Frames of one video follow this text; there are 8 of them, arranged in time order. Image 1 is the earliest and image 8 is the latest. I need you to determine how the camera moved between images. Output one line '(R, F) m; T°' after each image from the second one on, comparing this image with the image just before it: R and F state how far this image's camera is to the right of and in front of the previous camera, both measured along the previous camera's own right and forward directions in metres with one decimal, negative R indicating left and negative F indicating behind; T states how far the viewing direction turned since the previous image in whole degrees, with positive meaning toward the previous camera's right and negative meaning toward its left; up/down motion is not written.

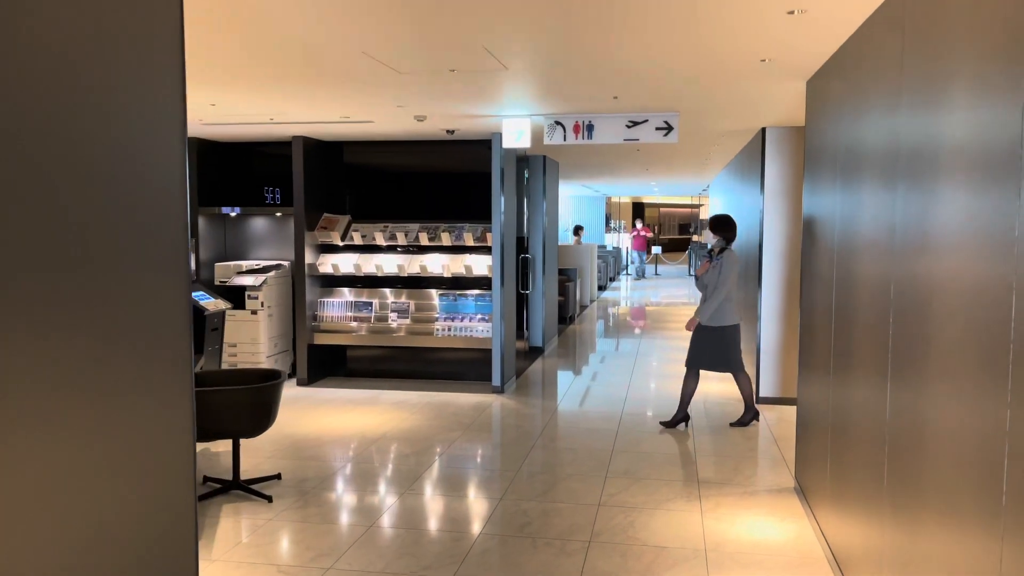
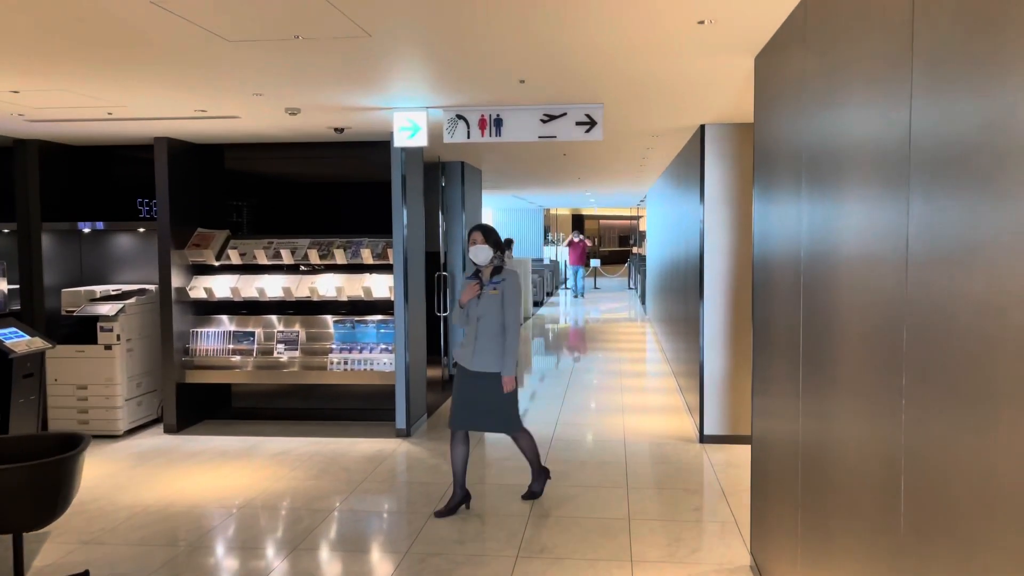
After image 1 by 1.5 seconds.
(+0.3, +0.9) m; +4°
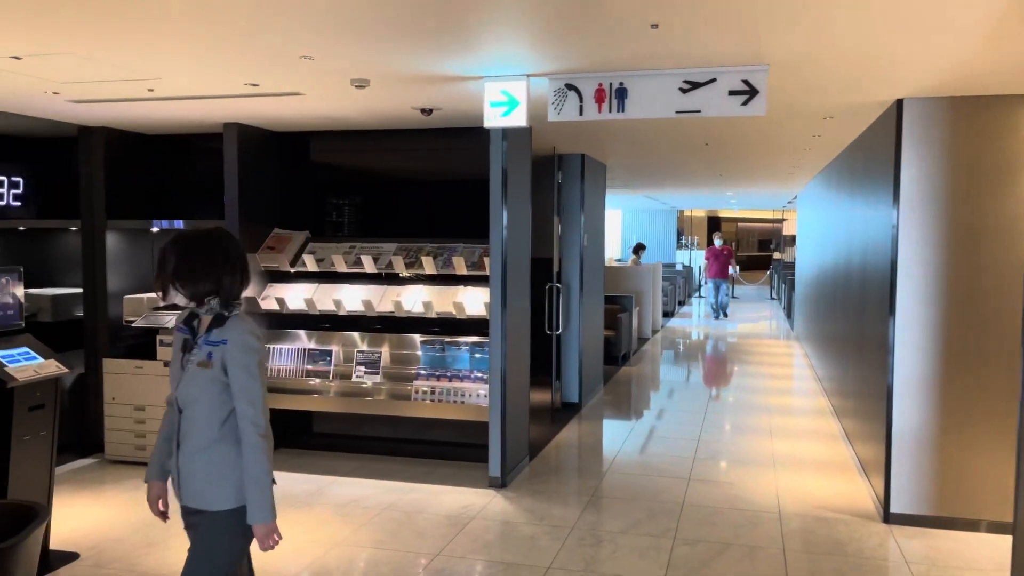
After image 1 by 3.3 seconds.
(0.0, +1.1) m; -9°
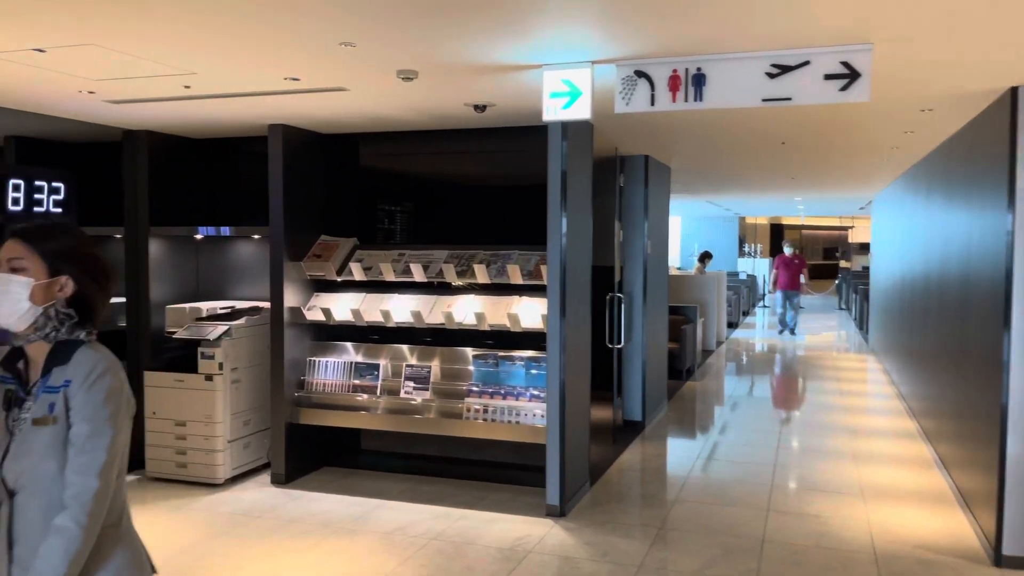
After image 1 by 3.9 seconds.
(0.0, +0.4) m; -4°
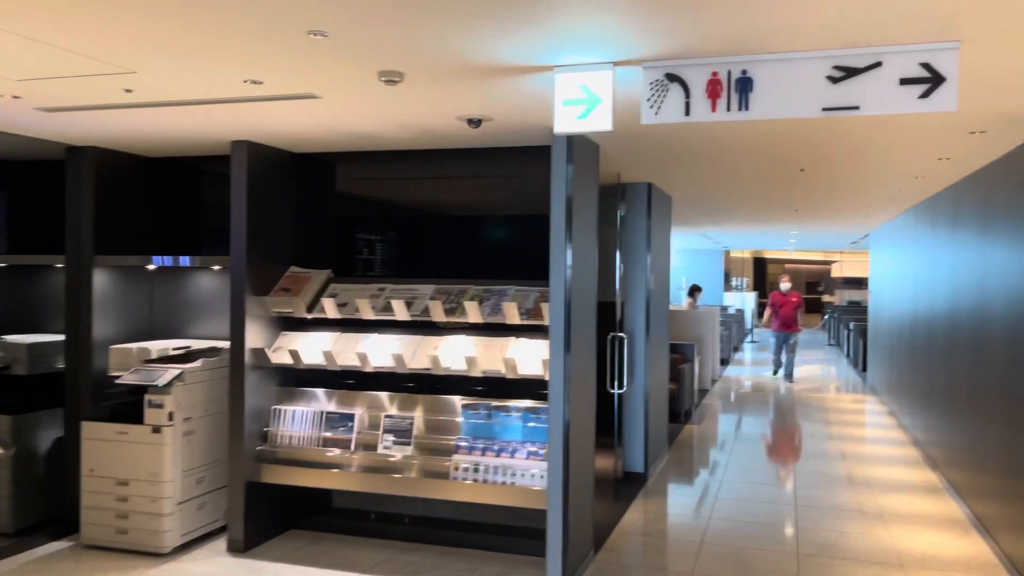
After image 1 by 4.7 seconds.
(-0.1, +0.6) m; +2°
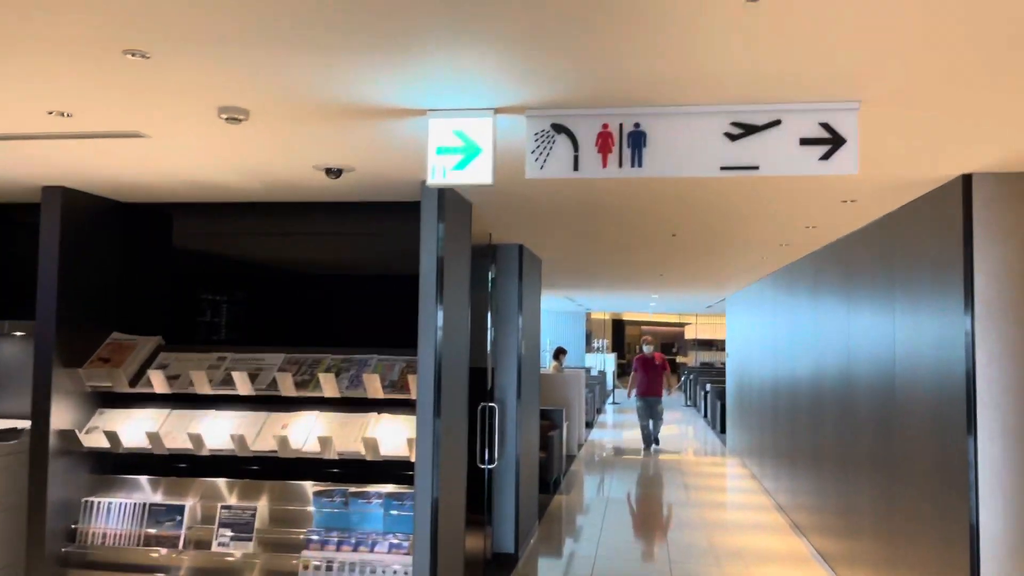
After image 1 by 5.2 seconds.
(0.0, +0.4) m; +10°
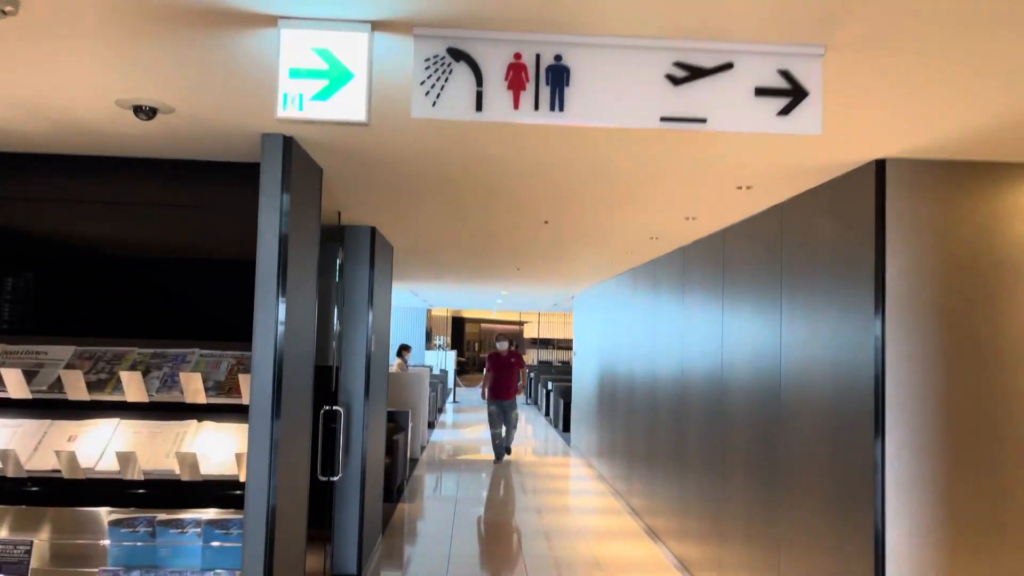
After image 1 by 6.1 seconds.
(-0.1, +0.5) m; +12°
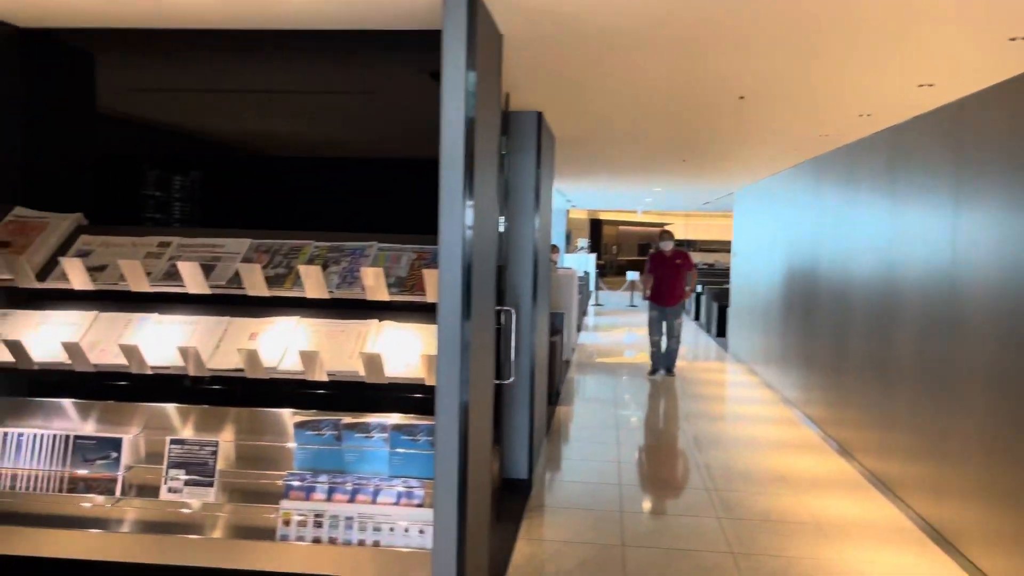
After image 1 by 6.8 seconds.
(-0.3, +0.4) m; -9°
